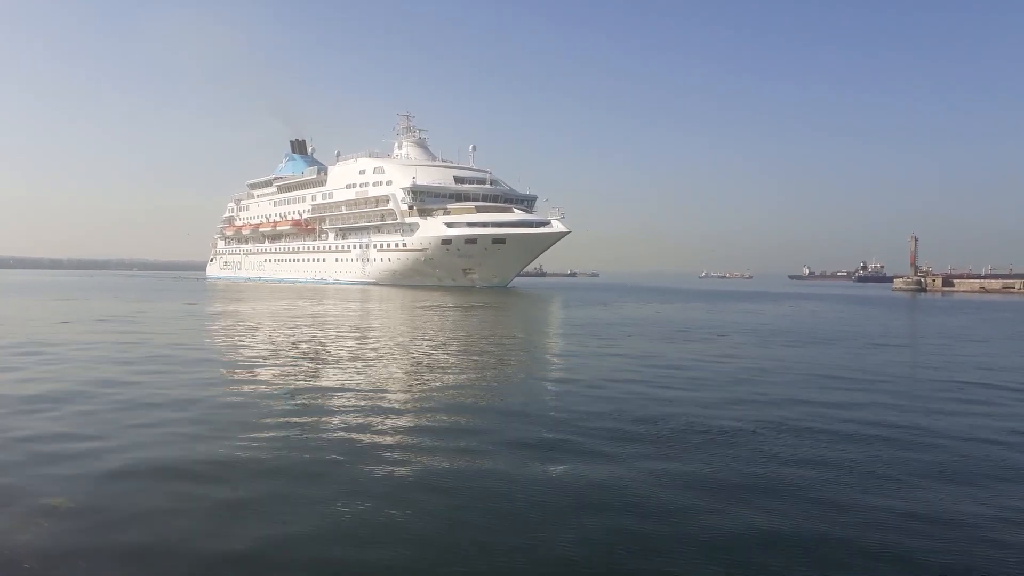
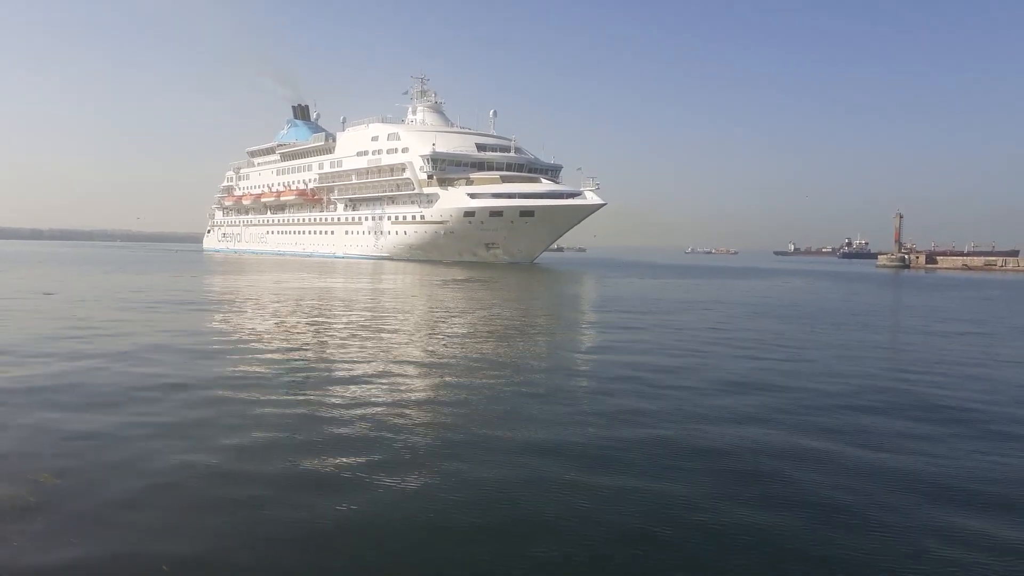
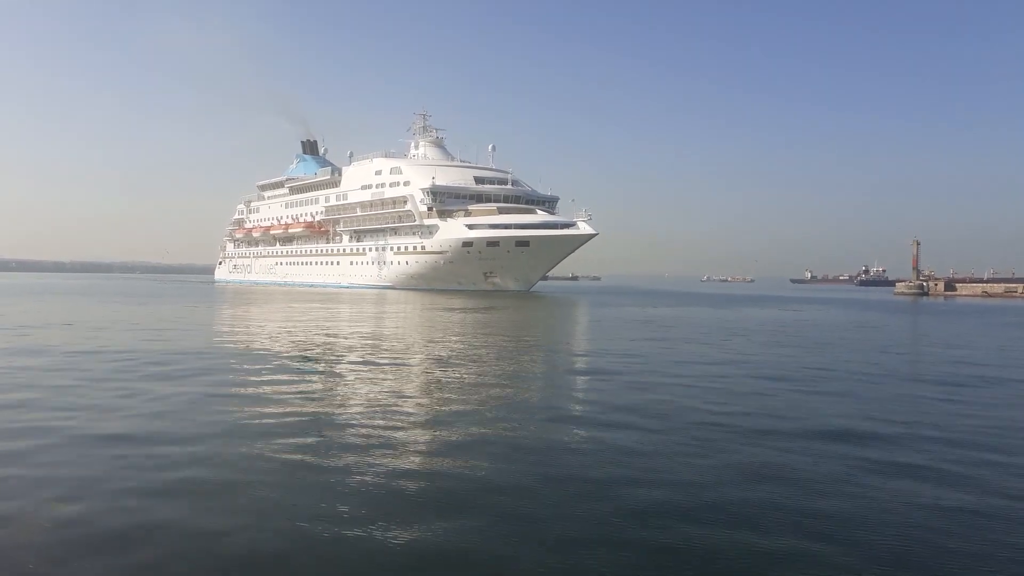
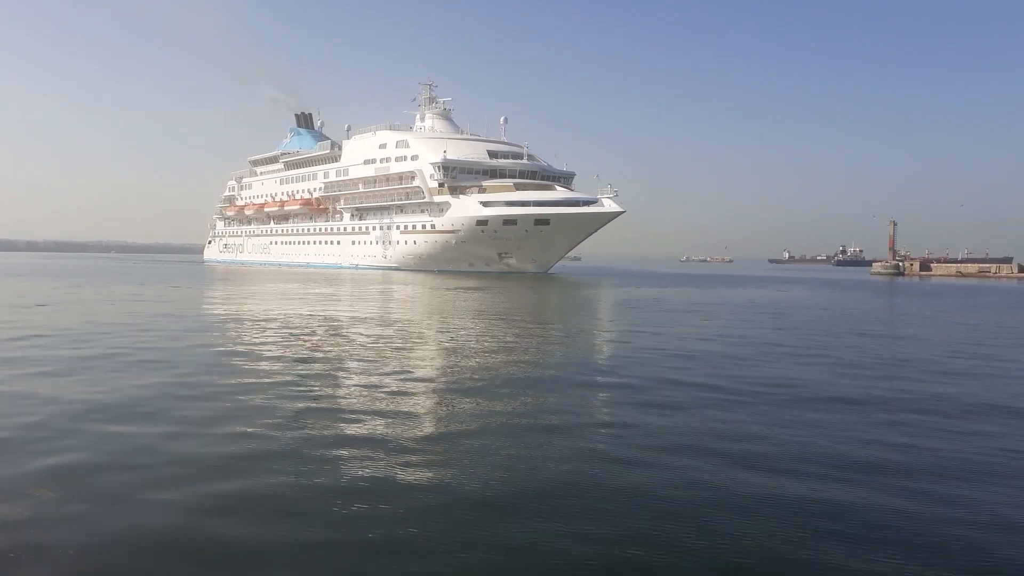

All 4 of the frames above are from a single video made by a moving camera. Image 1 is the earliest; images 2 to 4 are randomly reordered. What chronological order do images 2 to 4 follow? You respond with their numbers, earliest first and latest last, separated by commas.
3, 2, 4
